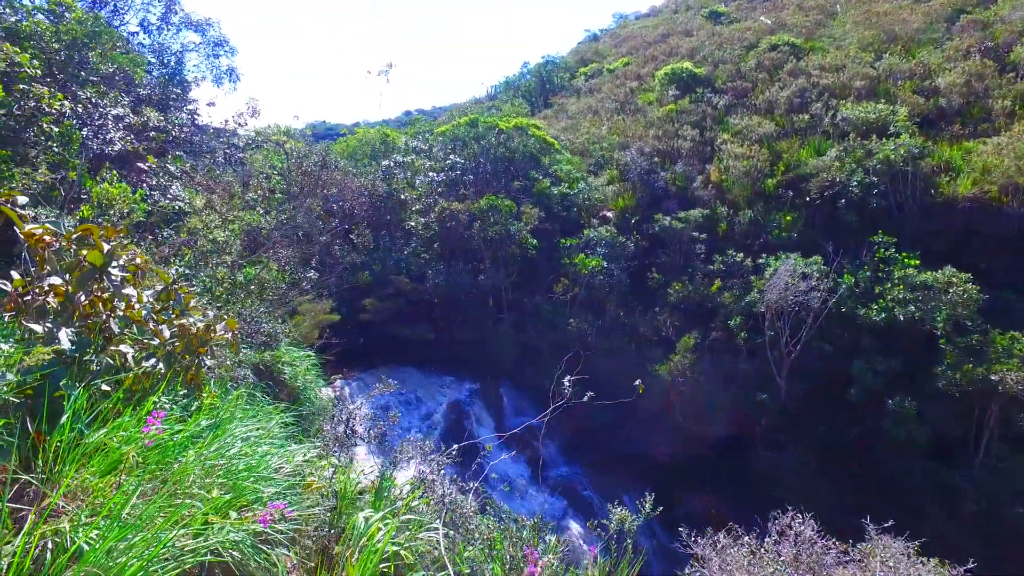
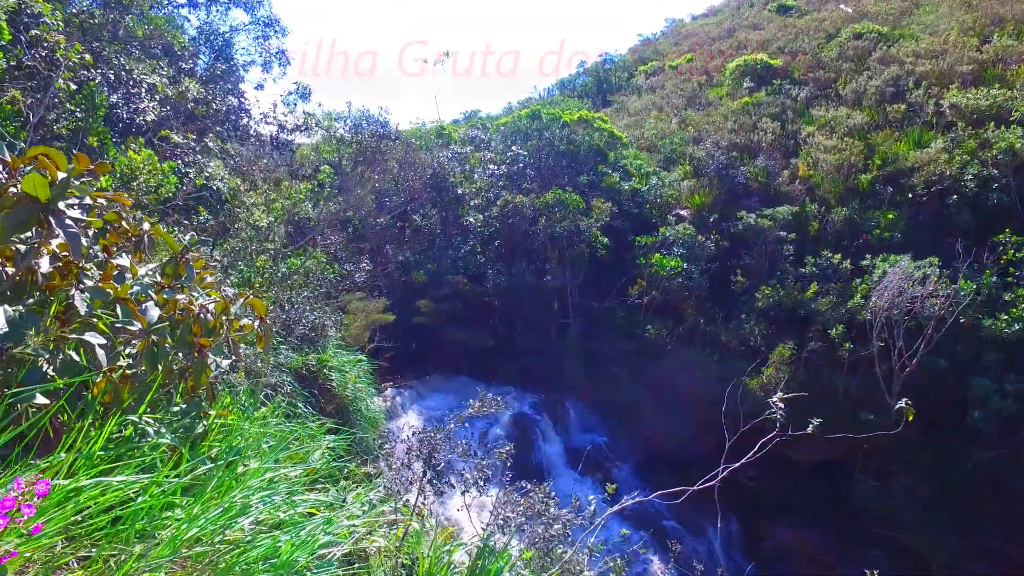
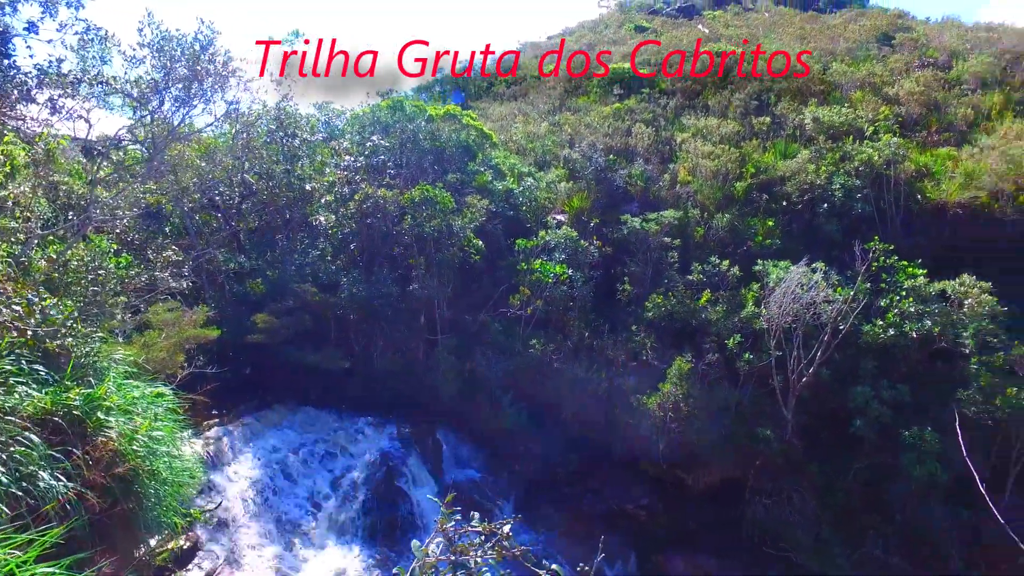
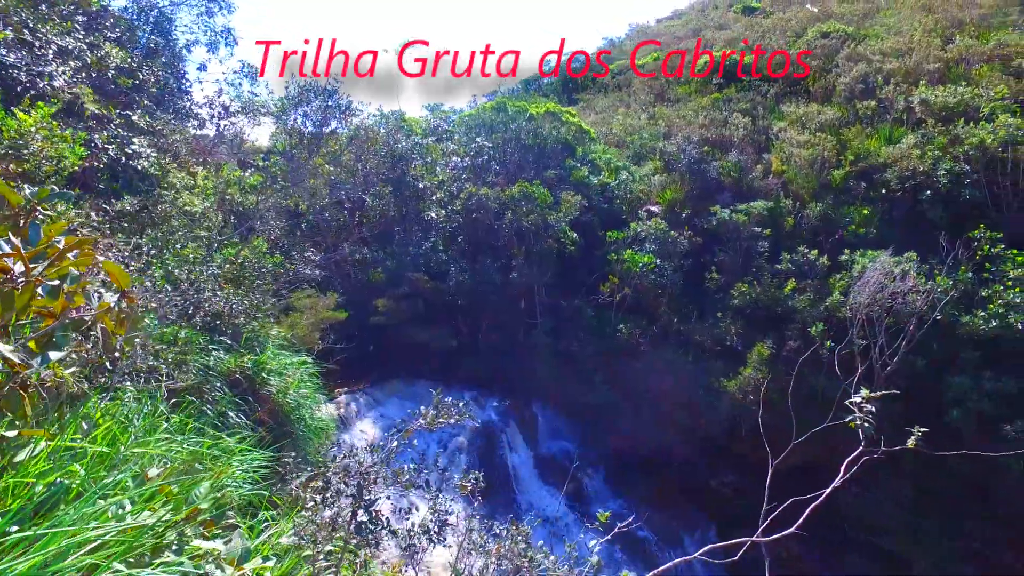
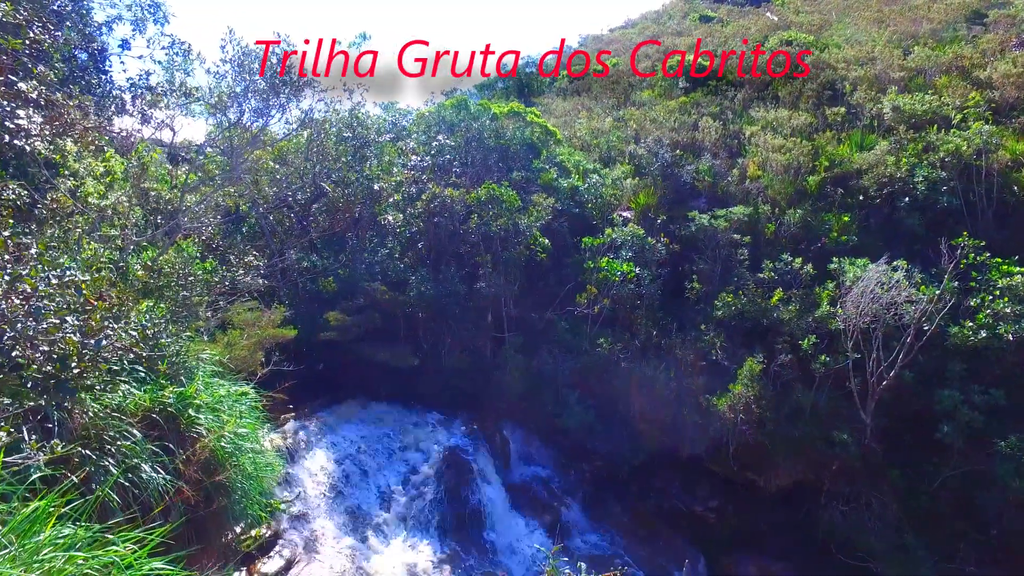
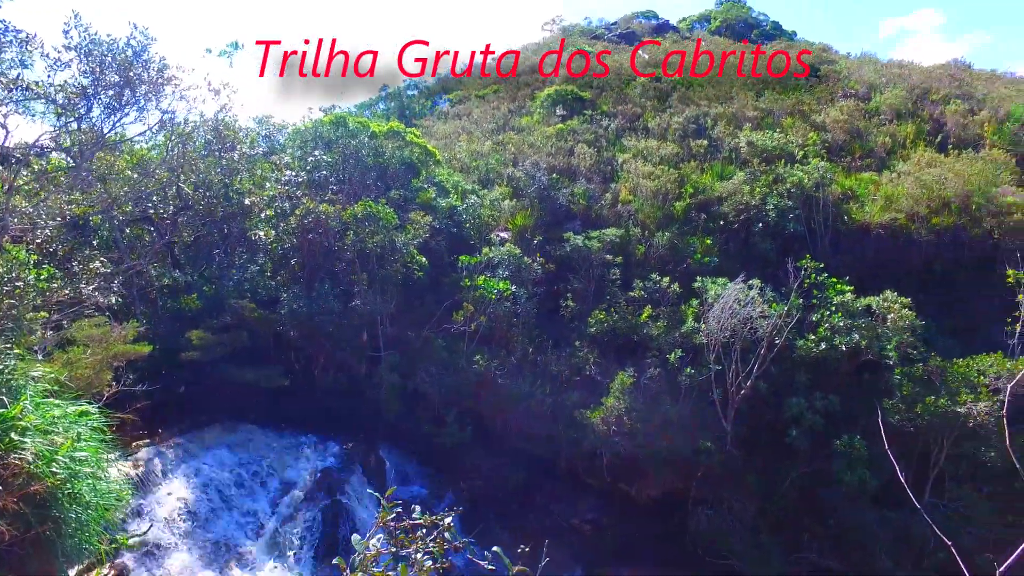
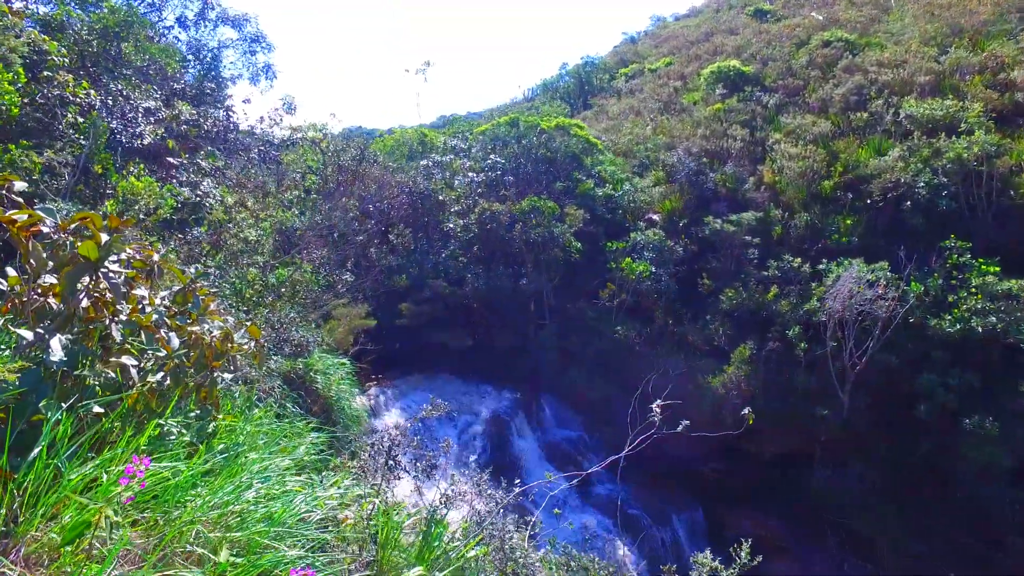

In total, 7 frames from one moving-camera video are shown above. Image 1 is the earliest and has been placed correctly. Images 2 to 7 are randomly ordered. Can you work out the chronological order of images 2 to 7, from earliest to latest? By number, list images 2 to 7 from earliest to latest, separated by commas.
7, 2, 4, 5, 3, 6
